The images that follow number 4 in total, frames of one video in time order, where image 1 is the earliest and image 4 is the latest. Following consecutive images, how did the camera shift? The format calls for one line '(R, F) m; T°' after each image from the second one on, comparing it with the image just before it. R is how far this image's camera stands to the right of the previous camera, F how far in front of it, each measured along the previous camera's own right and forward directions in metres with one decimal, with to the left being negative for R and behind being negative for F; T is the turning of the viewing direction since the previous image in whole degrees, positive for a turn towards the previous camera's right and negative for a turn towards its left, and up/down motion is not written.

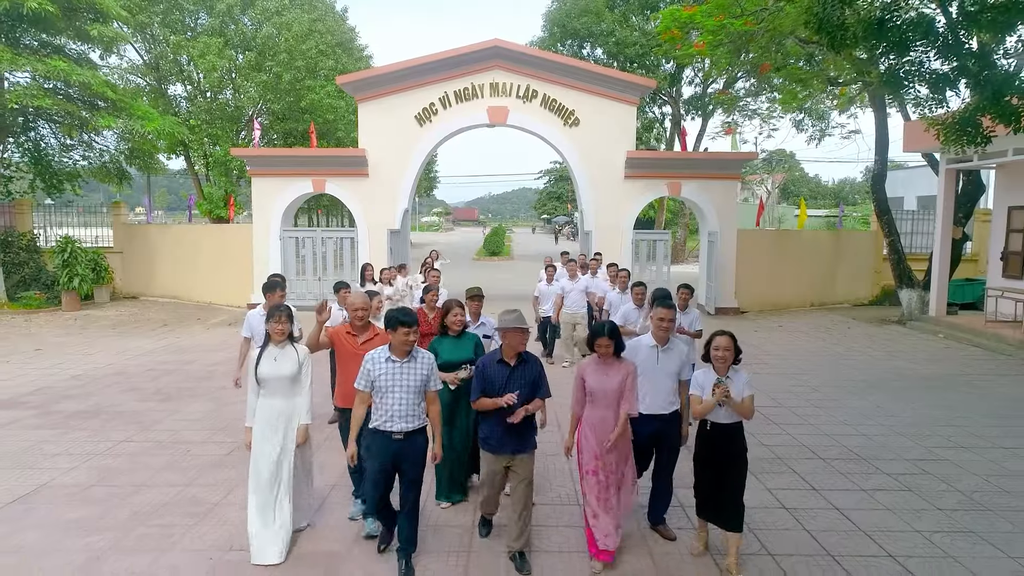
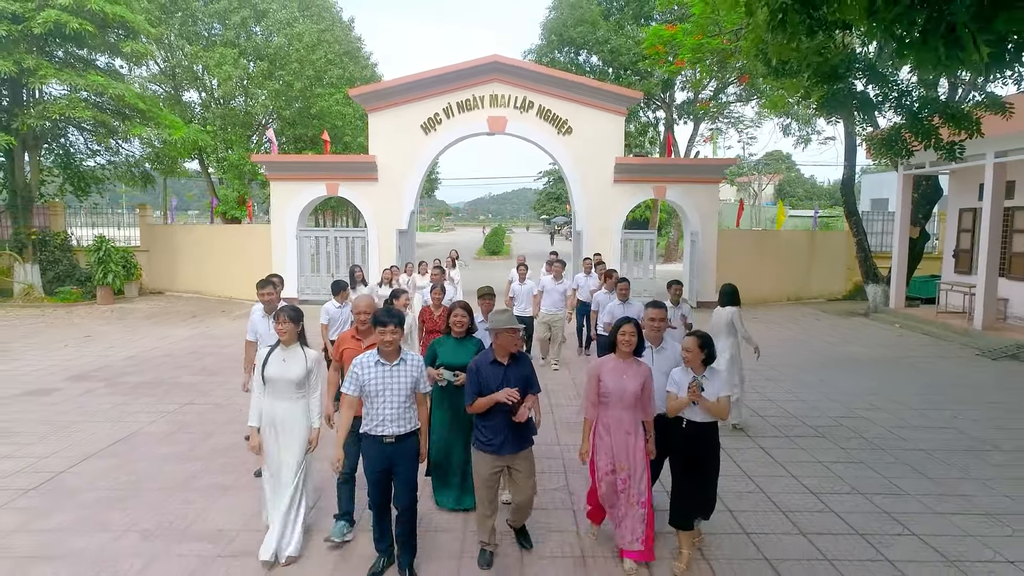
(0.0, -1.3) m; 0°
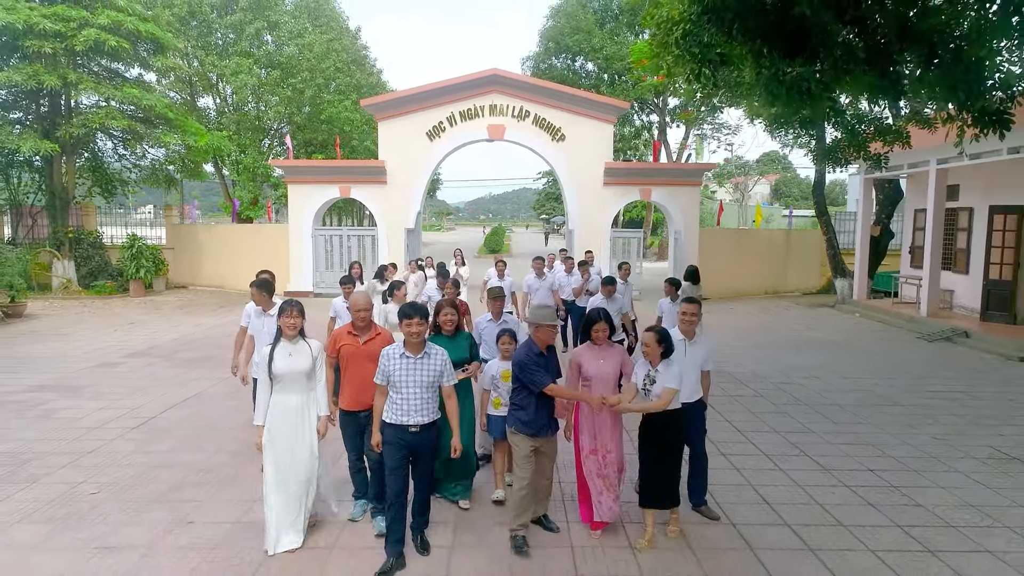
(+0.1, -1.4) m; 0°
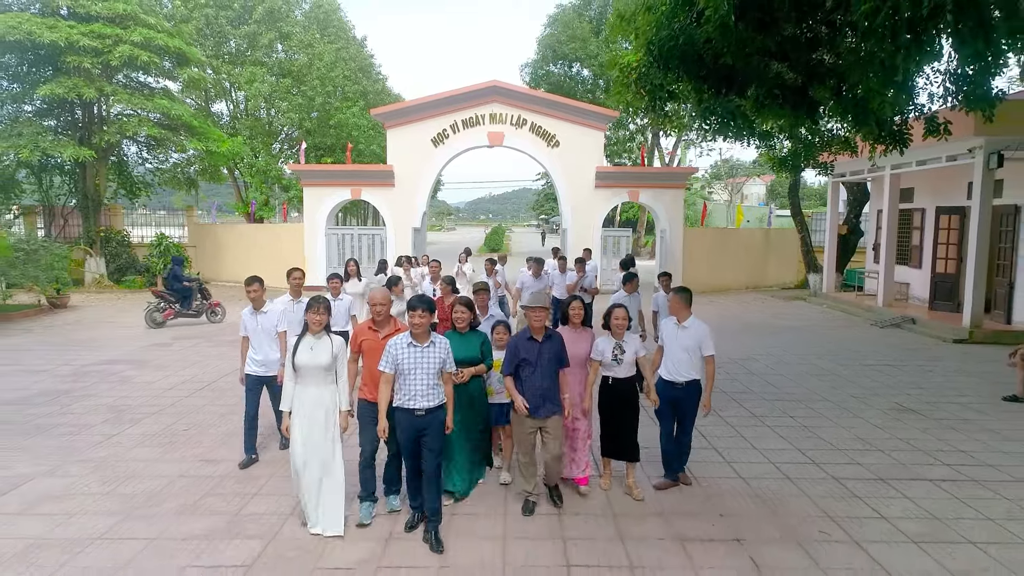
(0.0, -1.4) m; 0°
